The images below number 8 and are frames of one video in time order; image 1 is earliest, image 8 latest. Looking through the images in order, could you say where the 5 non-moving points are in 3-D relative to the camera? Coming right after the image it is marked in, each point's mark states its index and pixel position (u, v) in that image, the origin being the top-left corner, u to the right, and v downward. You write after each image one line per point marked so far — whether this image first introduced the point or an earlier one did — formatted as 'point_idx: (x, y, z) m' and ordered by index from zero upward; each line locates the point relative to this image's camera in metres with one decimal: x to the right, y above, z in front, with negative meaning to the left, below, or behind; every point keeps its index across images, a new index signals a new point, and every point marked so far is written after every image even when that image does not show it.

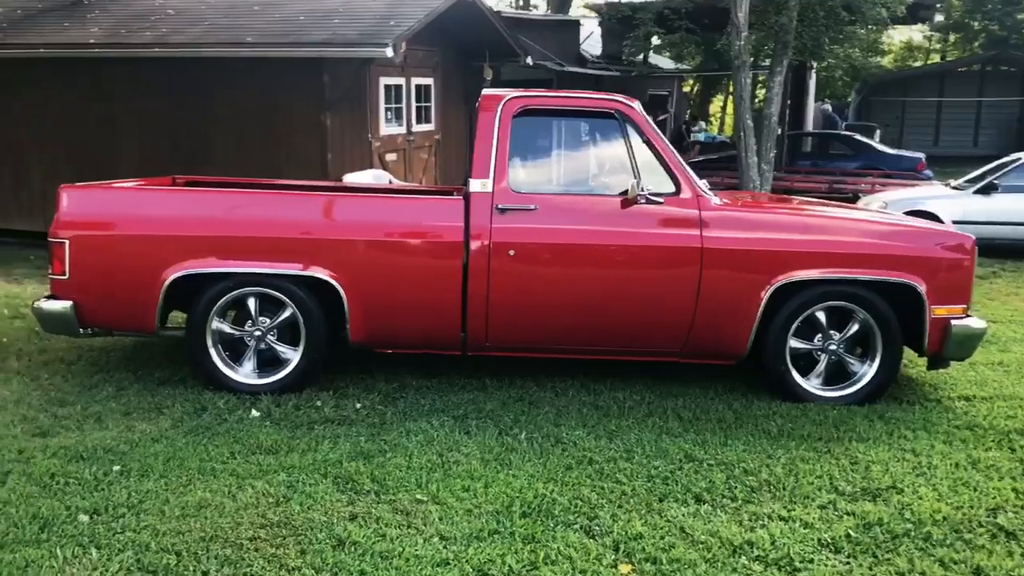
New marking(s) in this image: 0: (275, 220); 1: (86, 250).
0: (-1.2, +0.3, +5.0) m
1: (-2.2, +0.2, +5.0) m
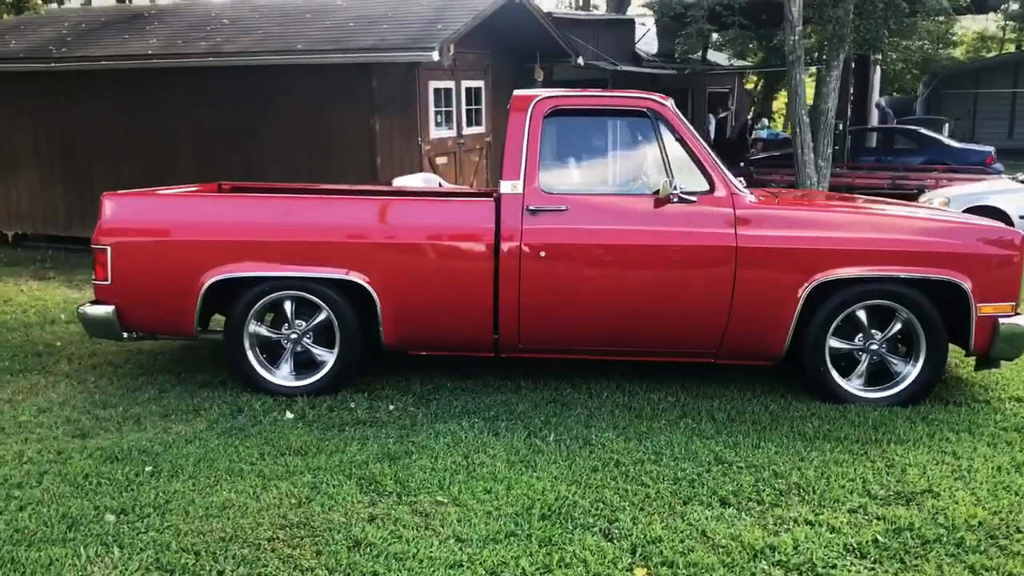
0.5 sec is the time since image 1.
0: (-1.1, +0.3, +5.1) m
1: (-2.0, +0.2, +5.1) m
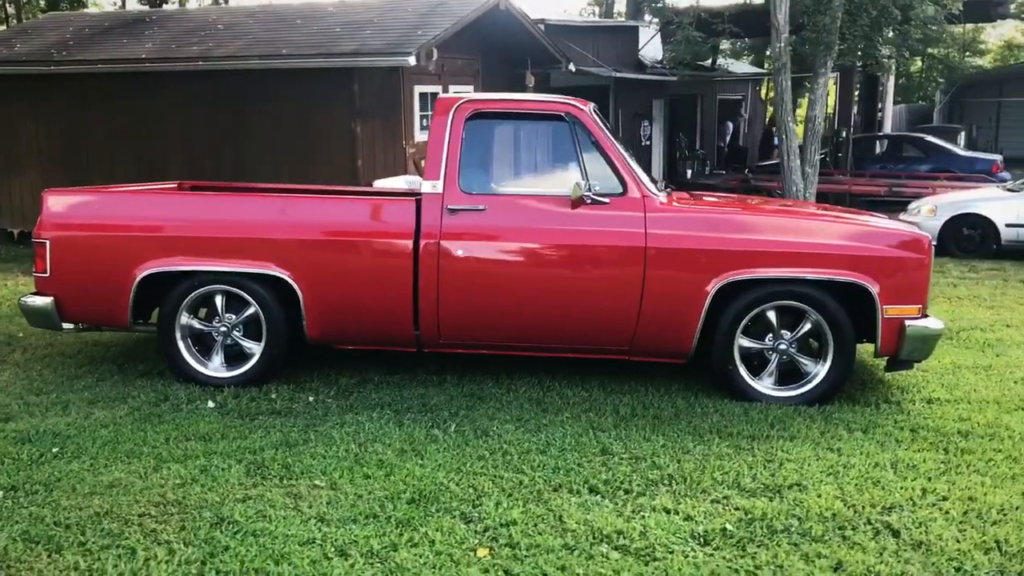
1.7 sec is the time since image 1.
0: (-1.5, +0.4, +5.3) m
1: (-2.4, +0.2, +5.3) m
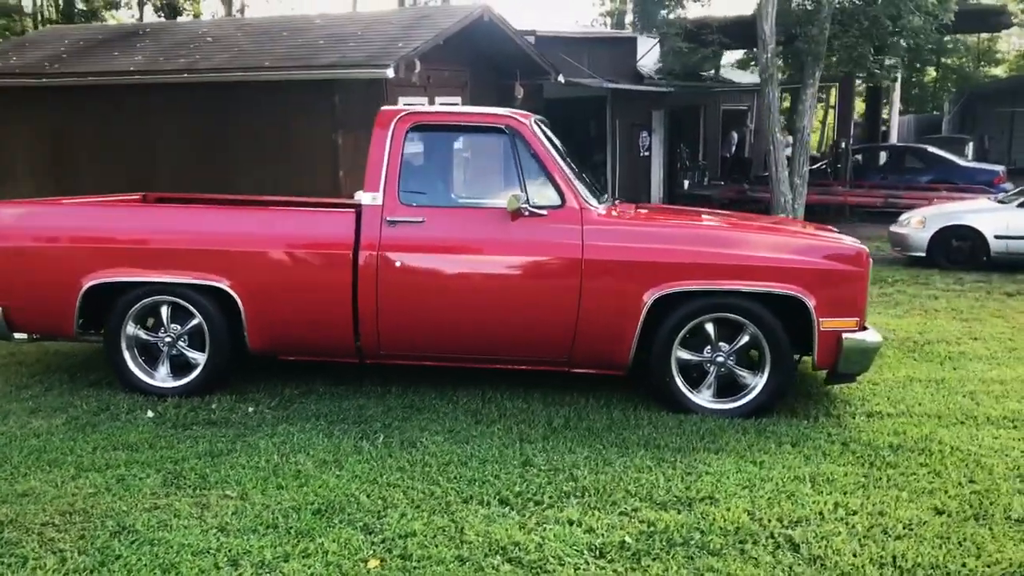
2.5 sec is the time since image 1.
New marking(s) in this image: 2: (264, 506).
0: (-1.8, +0.3, +5.3) m
1: (-2.8, +0.1, +5.4) m
2: (-0.9, -0.8, +3.7) m
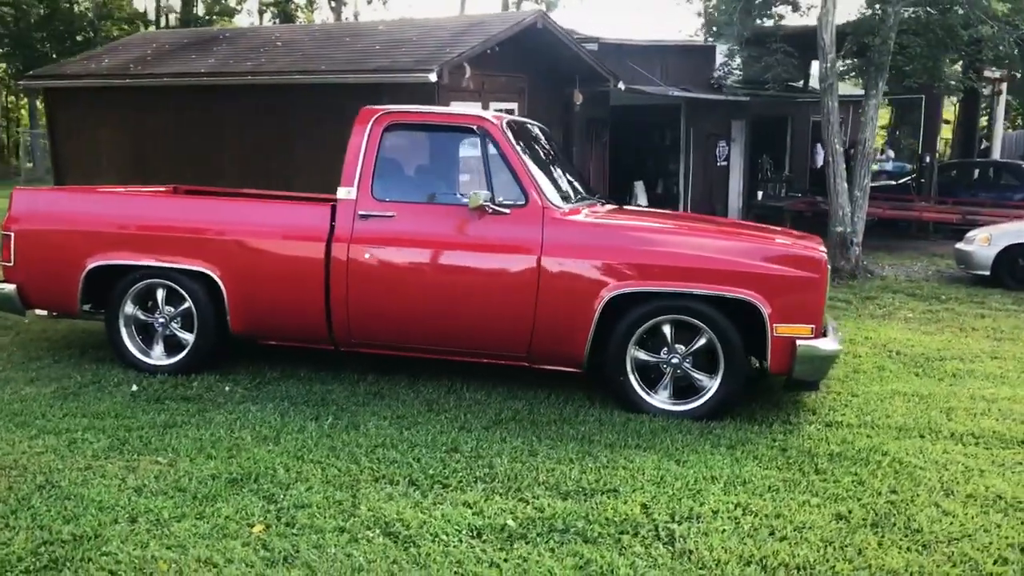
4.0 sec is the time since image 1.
0: (-2.0, +0.4, +5.7) m
1: (-2.9, +0.3, +5.8) m
2: (-1.3, -0.7, +4.0) m
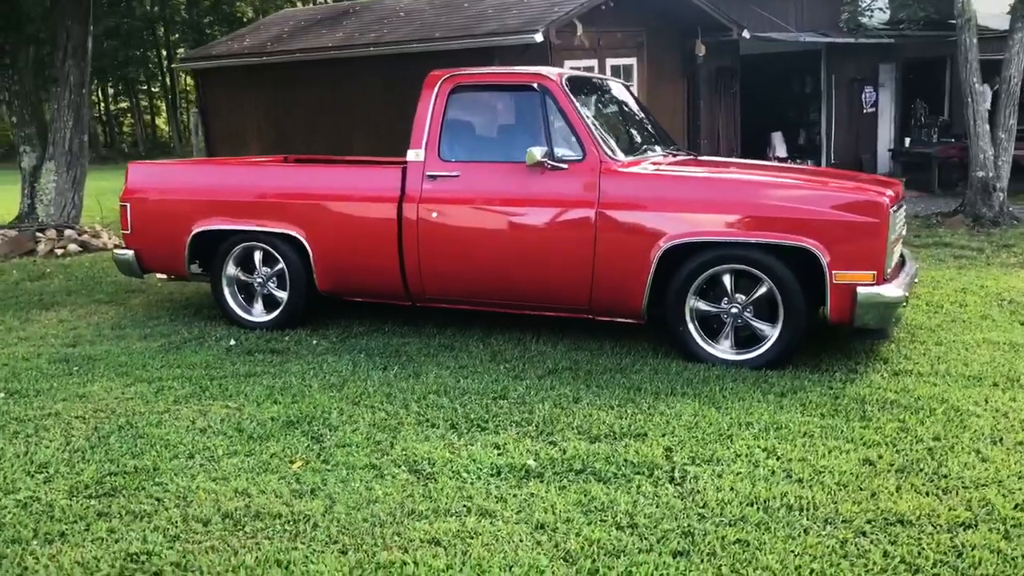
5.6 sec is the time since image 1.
0: (-1.5, +0.6, +6.1) m
1: (-2.4, +0.5, +6.4) m
2: (-1.2, -0.6, +4.3) m
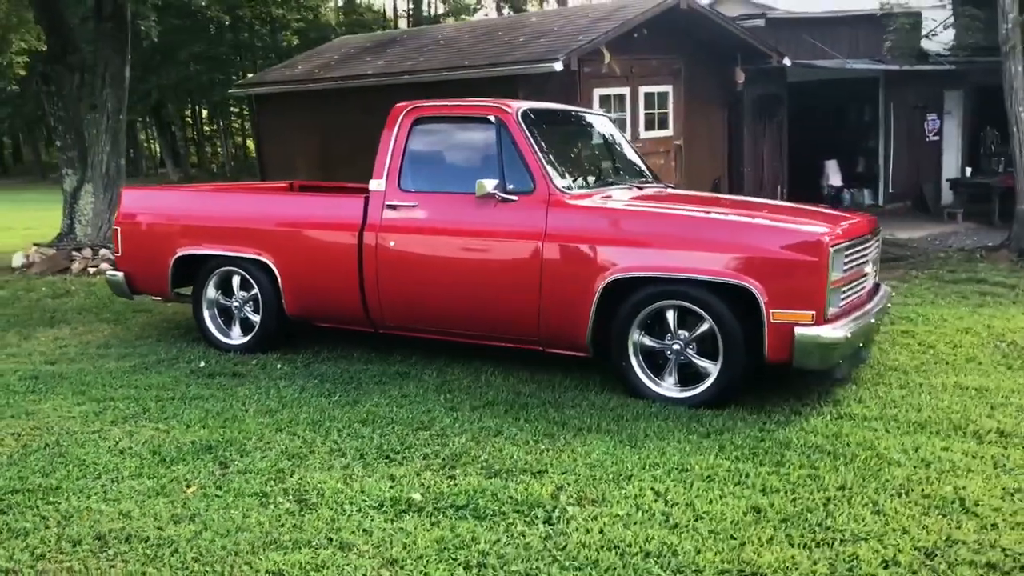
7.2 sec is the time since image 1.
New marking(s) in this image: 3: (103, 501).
0: (-1.7, +0.5, +6.3) m
1: (-2.6, +0.3, +6.7) m
2: (-1.6, -0.7, +4.5) m
3: (-1.6, -0.8, +3.7) m
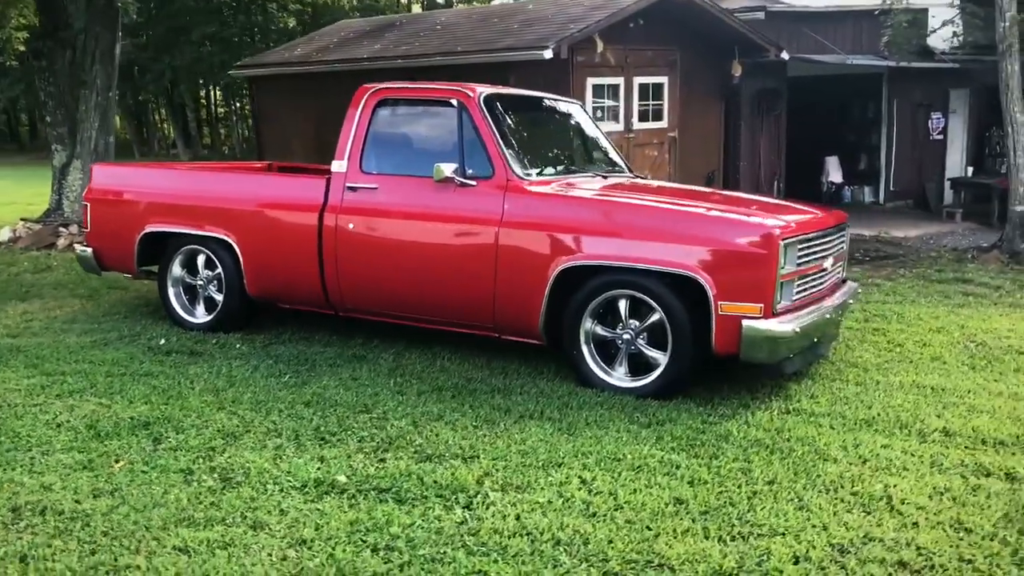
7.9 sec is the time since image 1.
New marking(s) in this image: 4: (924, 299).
0: (-2.0, +0.6, +6.2) m
1: (-2.8, +0.5, +6.7) m
2: (-1.8, -0.6, +4.5) m
3: (-1.9, -0.7, +3.7) m
4: (+3.6, -0.1, +8.7) m
